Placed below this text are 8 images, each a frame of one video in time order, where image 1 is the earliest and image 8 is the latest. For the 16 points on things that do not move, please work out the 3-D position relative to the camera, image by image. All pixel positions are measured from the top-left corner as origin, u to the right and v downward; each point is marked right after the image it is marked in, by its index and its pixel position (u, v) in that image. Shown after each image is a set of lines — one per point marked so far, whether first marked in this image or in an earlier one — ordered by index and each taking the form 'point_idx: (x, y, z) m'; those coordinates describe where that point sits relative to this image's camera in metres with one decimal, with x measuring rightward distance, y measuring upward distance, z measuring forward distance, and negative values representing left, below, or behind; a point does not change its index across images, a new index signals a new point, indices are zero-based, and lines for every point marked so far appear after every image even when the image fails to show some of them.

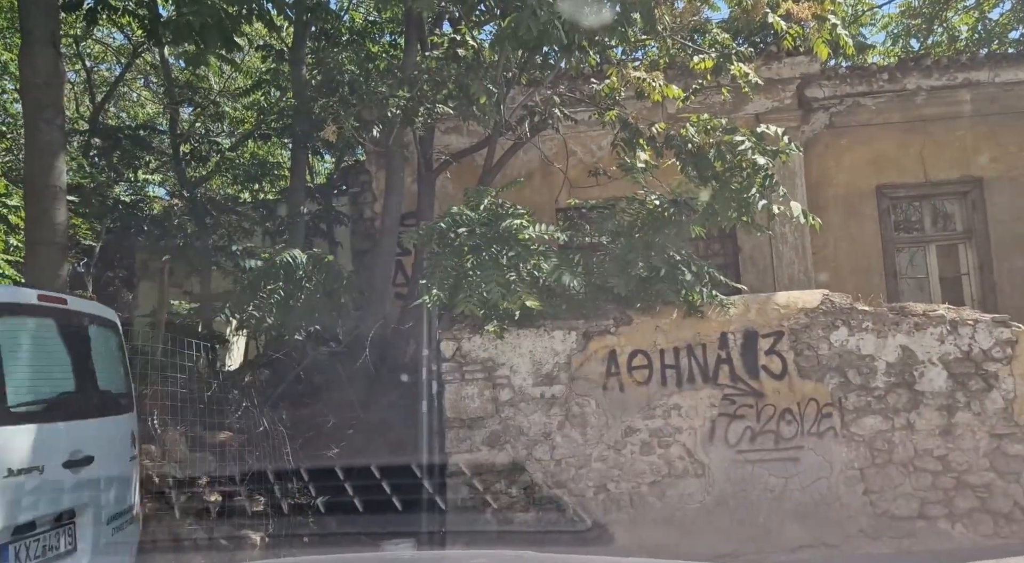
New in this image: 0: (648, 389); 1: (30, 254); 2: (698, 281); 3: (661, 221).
0: (+0.9, -0.7, +5.8) m
1: (-5.5, +0.6, +9.5) m
2: (+1.2, 0.0, +5.7) m
3: (+1.0, +0.4, +5.9) m
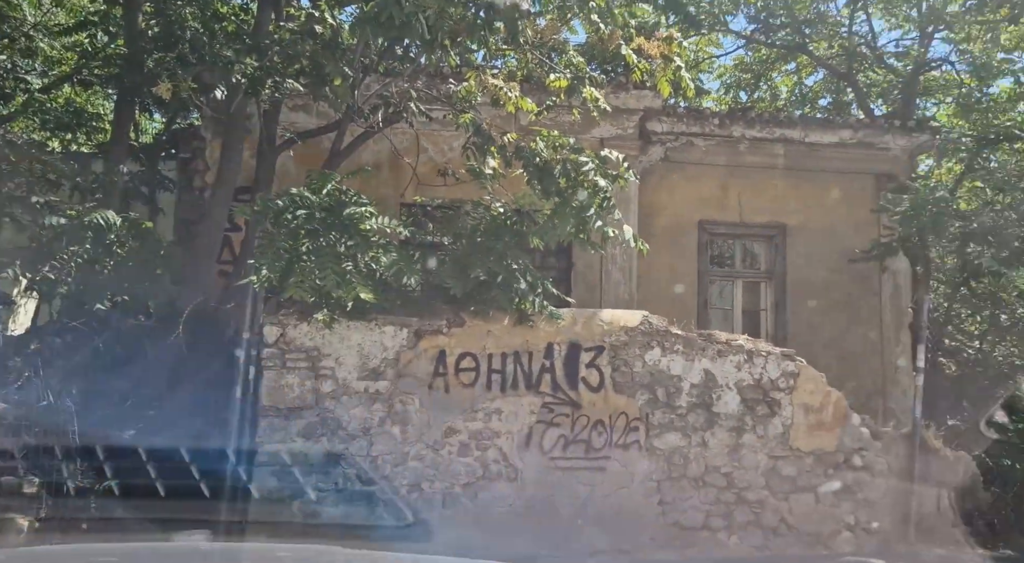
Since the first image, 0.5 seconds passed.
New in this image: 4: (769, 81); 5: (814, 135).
0: (-0.3, -0.7, +5.8) m
1: (-7.0, +1.3, +8.3) m
2: (+0.1, -0.1, +5.8) m
3: (-0.1, +0.4, +6.0) m
4: (+3.7, +2.9, +12.9) m
5: (+2.8, +1.3, +8.3) m
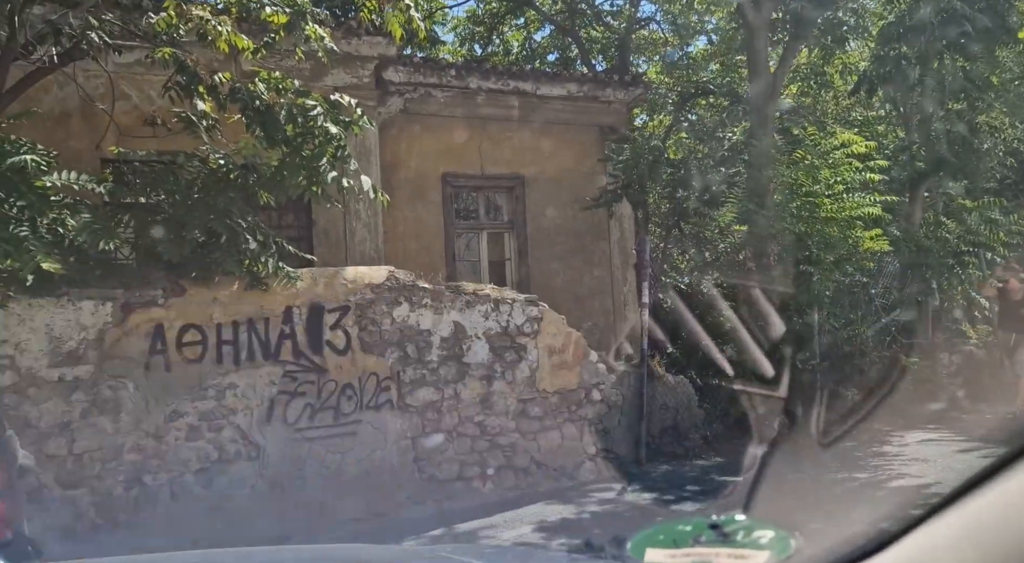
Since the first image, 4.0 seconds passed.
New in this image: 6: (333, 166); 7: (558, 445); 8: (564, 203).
0: (-1.8, -0.5, +5.2) m
1: (-9.1, +1.1, +5.6) m
2: (-1.5, +0.2, +5.3) m
3: (-1.7, +0.6, +5.4) m
4: (-0.2, +3.6, +12.9) m
5: (+0.3, +1.9, +8.3) m
6: (-1.0, +0.7, +5.2) m
7: (+0.3, -1.1, +6.1) m
8: (+0.5, +0.8, +8.8) m
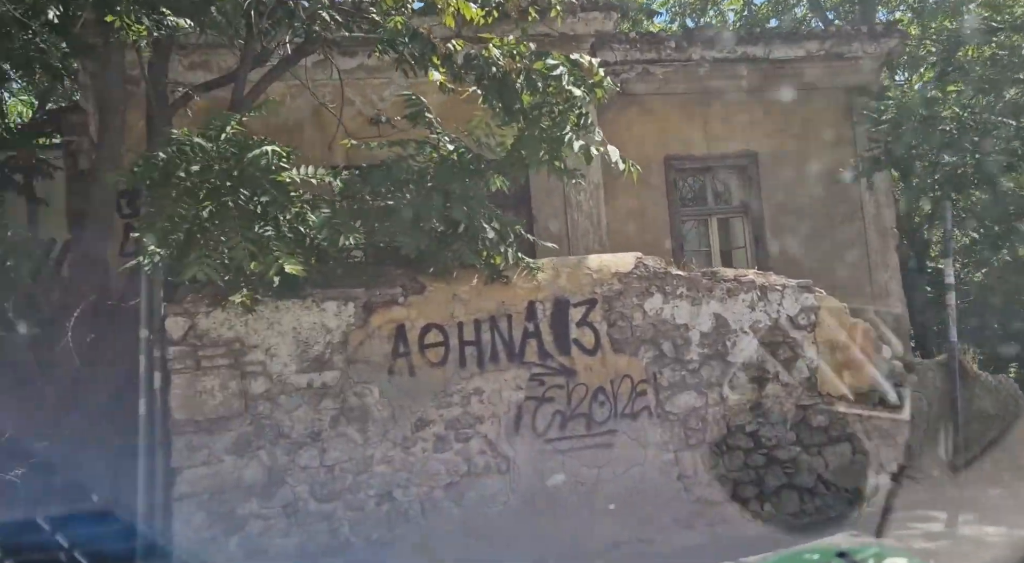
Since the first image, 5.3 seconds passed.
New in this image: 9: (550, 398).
0: (-0.4, -0.5, +4.8) m
1: (-7.5, +0.9, +6.8) m
2: (-0.1, +0.2, +4.8) m
3: (-0.3, +0.6, +4.9) m
4: (+2.8, +3.8, +11.9) m
5: (+2.3, +2.0, +7.4) m
6: (+0.3, +0.8, +4.6) m
7: (+2.0, -1.0, +5.1) m
8: (+2.7, +0.9, +7.8) m
9: (+0.2, -0.6, +4.9) m
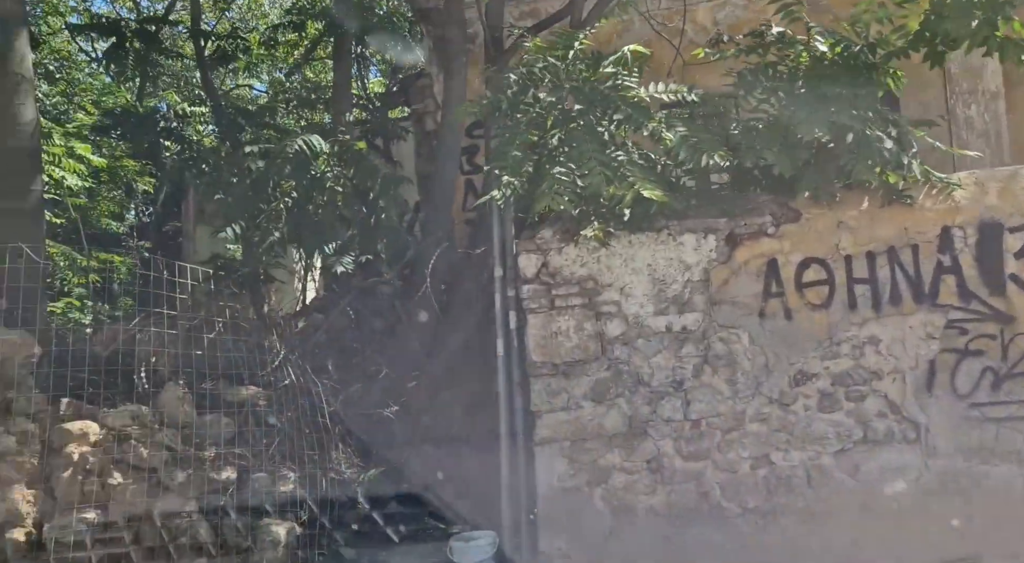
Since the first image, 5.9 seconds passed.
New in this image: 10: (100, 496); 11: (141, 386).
0: (+1.4, -0.2, +4.1) m
1: (-4.6, +1.2, +8.3) m
2: (+1.7, +0.5, +3.9) m
3: (+1.5, +0.9, +4.1) m
4: (+6.7, +4.5, +9.5) m
5: (+4.7, +2.5, +5.5) m
6: (+2.0, +1.1, +3.6) m
7: (+3.7, -0.7, +3.6) m
8: (+5.2, +1.4, +5.7) m
9: (+2.0, -0.3, +4.0) m
10: (-3.1, -1.7, +6.8) m
11: (-3.1, -0.9, +7.5) m
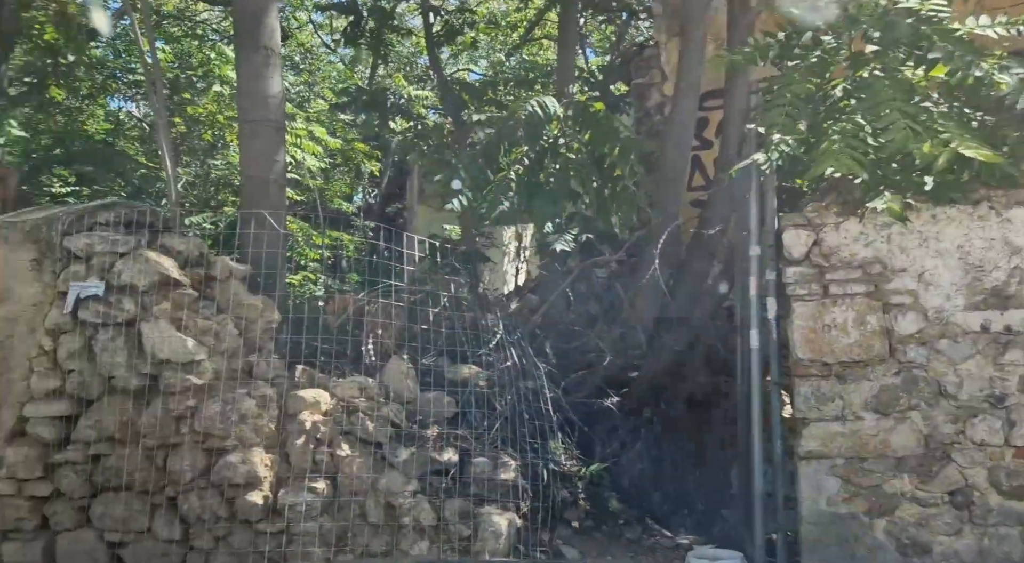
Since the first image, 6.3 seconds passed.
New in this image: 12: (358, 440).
0: (+2.4, -0.1, +3.1) m
1: (-2.5, +1.5, +8.6) m
2: (+2.6, +0.6, +2.9) m
3: (+2.5, +1.0, +3.1) m
4: (+8.9, +4.4, +7.1) m
5: (+6.0, +2.4, +3.6) m
6: (+2.9, +1.1, +2.5) m
7: (+4.5, -0.7, +2.1) m
8: (+6.5, +1.4, +3.8) m
9: (+2.9, -0.3, +2.9) m
10: (-1.4, -1.4, +6.8) m
11: (-1.2, -0.7, +7.5) m
12: (-1.2, -1.3, +7.0) m
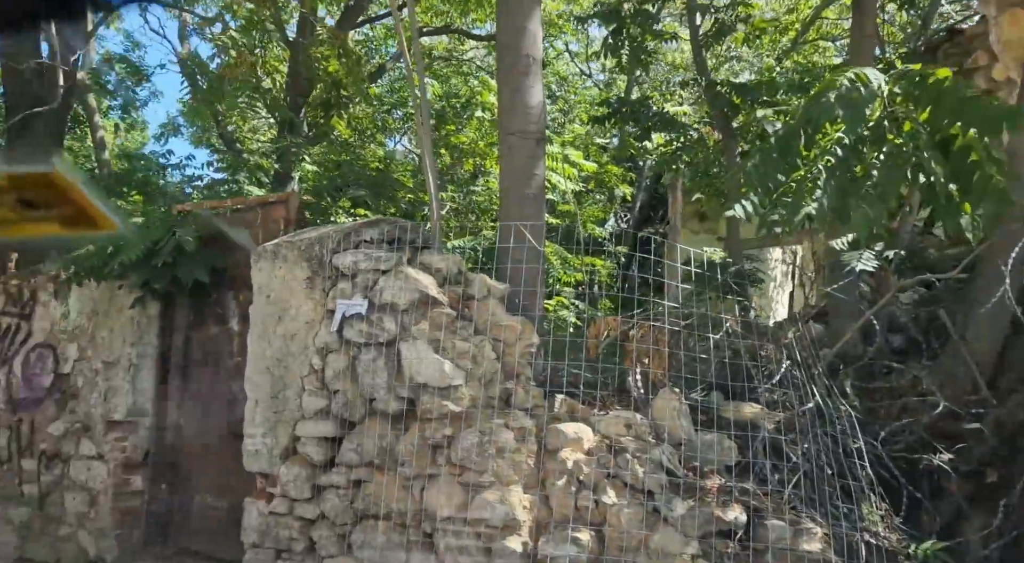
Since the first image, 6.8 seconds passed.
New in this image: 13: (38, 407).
0: (+3.1, -0.2, +1.4) m
1: (+0.1, +1.3, +8.1) m
2: (+3.3, +0.5, +1.2) m
3: (+3.3, +0.9, +1.4) m
4: (+10.6, +4.2, +3.5) m
5: (+6.8, +2.3, +1.0) m
6: (+3.5, +1.1, +0.8) m
7: (+4.9, -0.7, -0.1) m
8: (+7.4, +1.3, +1.0) m
9: (+3.6, -0.3, +1.1) m
10: (+0.6, -1.6, +6.1) m
11: (+0.9, -0.8, +6.7) m
12: (+0.8, -1.4, +6.1) m
13: (-5.5, -1.5, +10.3) m
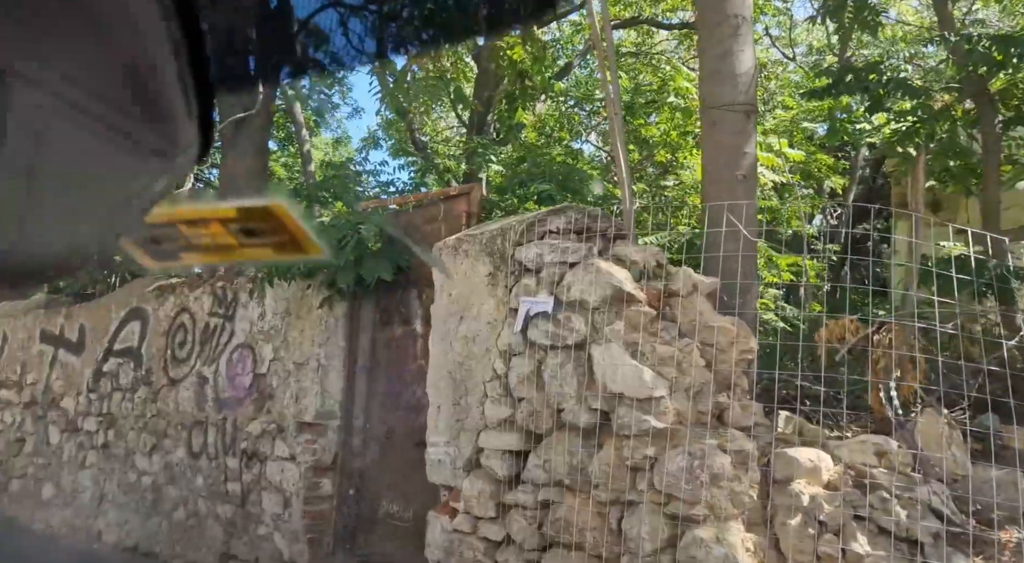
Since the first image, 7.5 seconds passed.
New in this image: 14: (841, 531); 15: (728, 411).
0: (+3.3, -0.1, -0.2) m
1: (+1.7, +1.3, +7.0) m
2: (+3.4, +0.6, -0.5) m
3: (+3.4, +1.0, -0.2) m
4: (+11.0, +4.4, +0.3) m
5: (+6.8, +2.5, -1.4) m
6: (+3.5, +1.1, -0.9) m
7: (+4.7, -0.6, -2.1) m
8: (+7.3, +1.4, -1.5) m
9: (+3.7, -0.2, -0.6) m
10: (+1.8, -1.5, +4.9) m
11: (+2.3, -0.8, +5.4) m
12: (+2.0, -1.4, +4.9) m
13: (-3.2, -1.5, +10.4) m
14: (+1.8, -1.4, +4.9) m
15: (+1.3, -0.8, +5.4) m
